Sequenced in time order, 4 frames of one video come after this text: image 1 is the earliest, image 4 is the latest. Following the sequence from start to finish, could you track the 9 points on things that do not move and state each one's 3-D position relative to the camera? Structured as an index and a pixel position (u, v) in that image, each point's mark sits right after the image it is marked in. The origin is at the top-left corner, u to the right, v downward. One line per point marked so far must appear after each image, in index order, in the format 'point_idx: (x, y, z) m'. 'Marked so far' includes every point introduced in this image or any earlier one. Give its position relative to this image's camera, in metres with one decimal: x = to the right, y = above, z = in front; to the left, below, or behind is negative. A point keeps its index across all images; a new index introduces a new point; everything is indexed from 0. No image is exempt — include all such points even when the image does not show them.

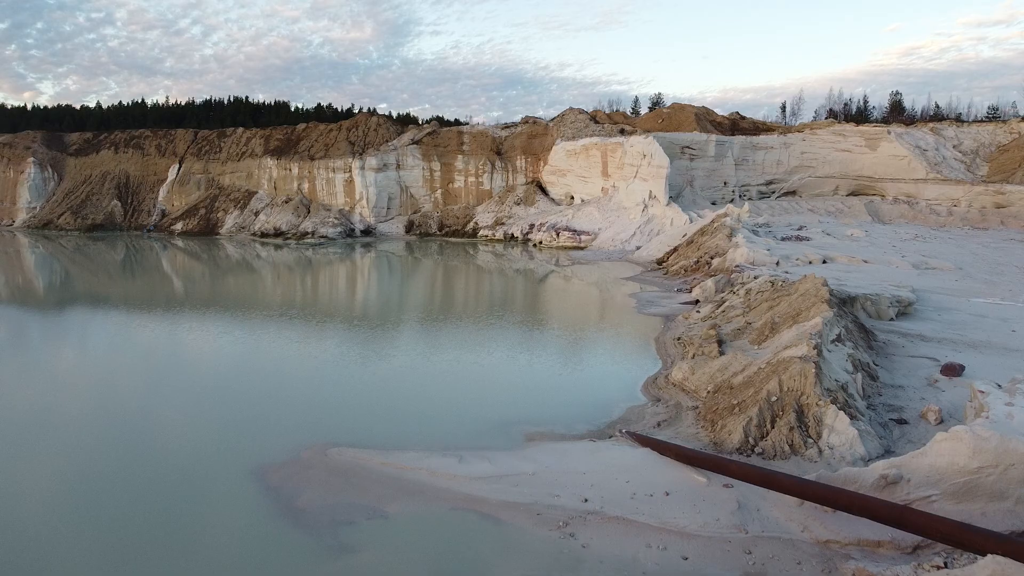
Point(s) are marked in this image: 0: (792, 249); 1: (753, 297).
0: (+7.3, +1.0, +15.9) m
1: (+4.1, -0.2, +10.3) m
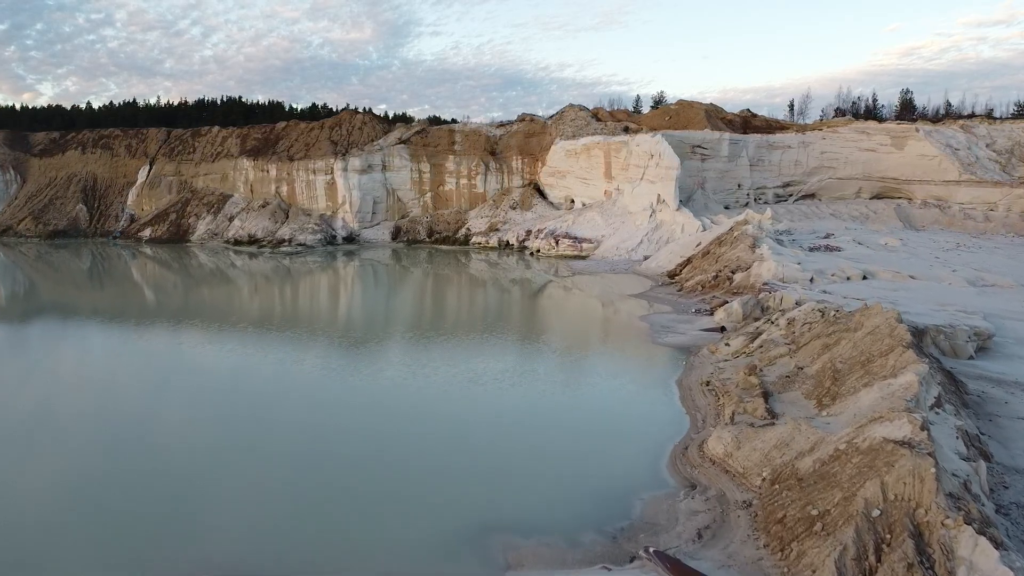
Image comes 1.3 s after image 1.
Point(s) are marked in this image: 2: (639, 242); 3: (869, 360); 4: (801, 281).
0: (+7.1, +0.6, +13.9) m
1: (+3.9, -0.6, +8.3) m
2: (+4.1, +1.5, +19.6) m
3: (+3.9, -0.8, +6.6) m
4: (+5.9, +0.2, +12.4) m
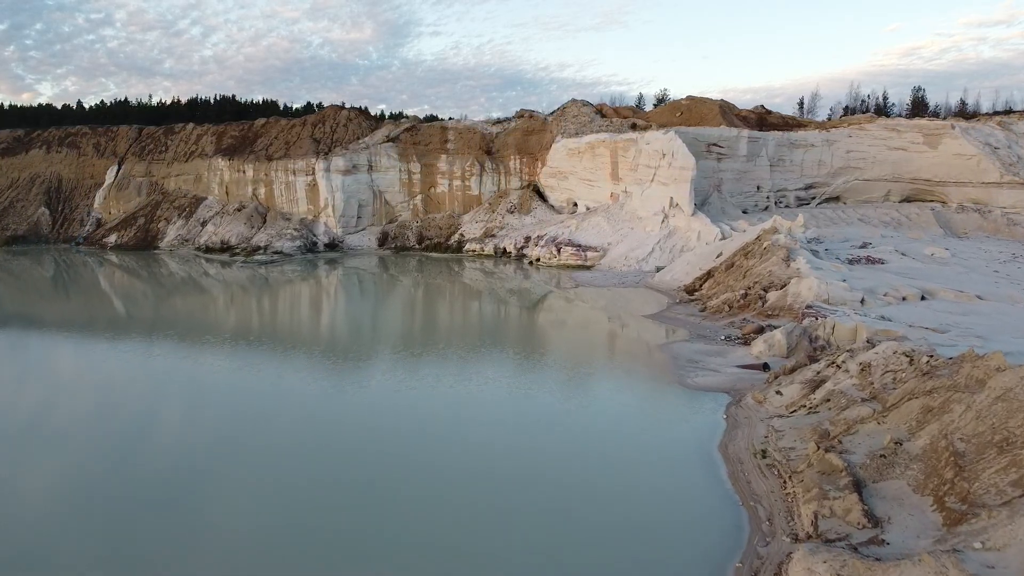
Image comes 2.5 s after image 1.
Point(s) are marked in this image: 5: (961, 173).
0: (+7.0, +0.2, +11.9) m
1: (+3.9, -1.0, +6.4) m
2: (+4.0, +1.1, +17.6) m
3: (+3.8, -1.2, +4.6) m
4: (+5.8, -0.2, +10.5) m
5: (+14.6, +3.7, +19.7) m
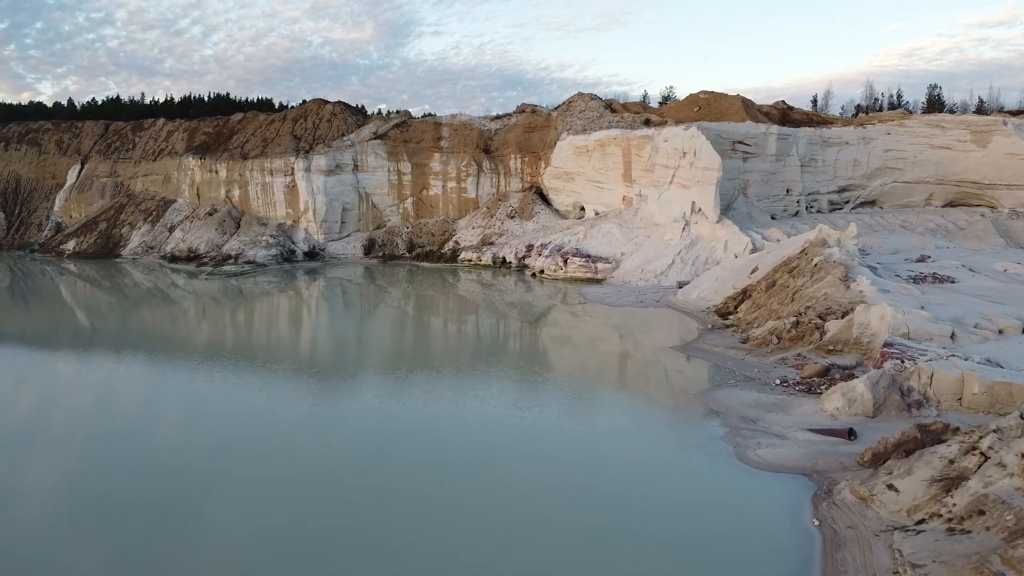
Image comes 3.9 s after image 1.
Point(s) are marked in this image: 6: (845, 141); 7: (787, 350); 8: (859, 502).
0: (+7.1, -0.2, +9.8) m
1: (+3.9, -1.4, +4.2) m
2: (+4.0, +0.7, +15.5) m
3: (+3.8, -1.6, +2.4) m
4: (+5.8, -0.7, +8.3) m
5: (+14.6, +3.3, +17.5) m
6: (+10.3, +4.6, +18.8) m
7: (+4.4, -1.0, +9.8) m
8: (+3.0, -1.8, +5.3) m
